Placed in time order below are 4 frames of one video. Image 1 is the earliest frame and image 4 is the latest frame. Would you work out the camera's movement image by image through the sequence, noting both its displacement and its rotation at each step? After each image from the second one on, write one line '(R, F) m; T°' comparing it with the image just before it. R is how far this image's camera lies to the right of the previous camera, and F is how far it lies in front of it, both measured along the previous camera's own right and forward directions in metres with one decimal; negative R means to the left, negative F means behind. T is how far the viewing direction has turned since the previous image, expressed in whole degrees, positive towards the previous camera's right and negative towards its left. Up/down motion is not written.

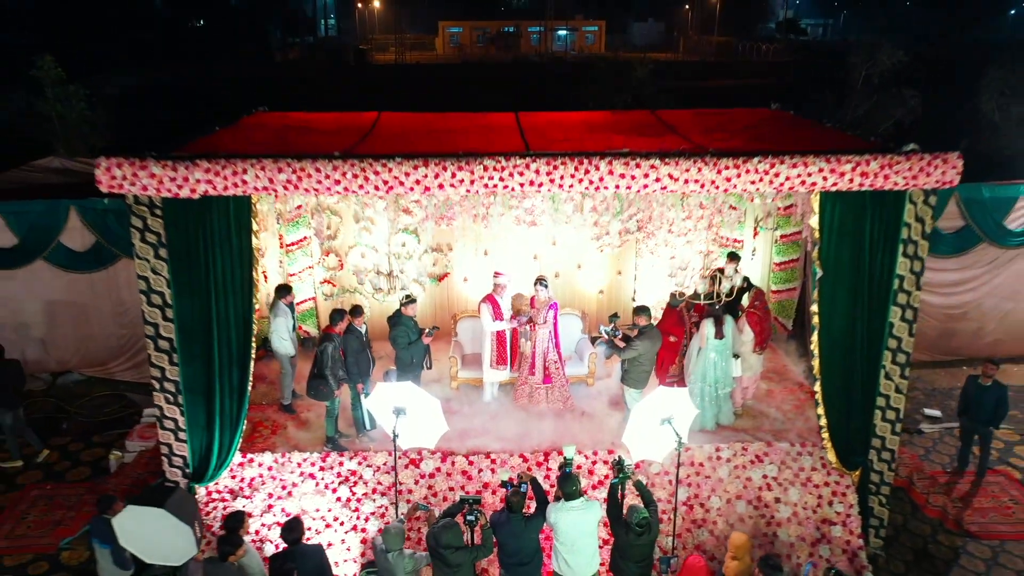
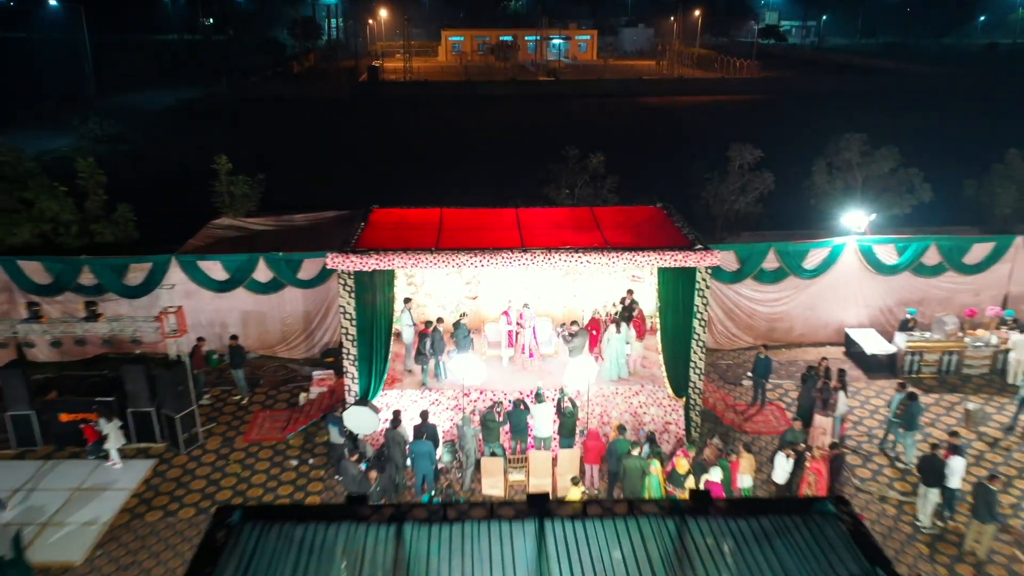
(-0.1, -5.0) m; 0°
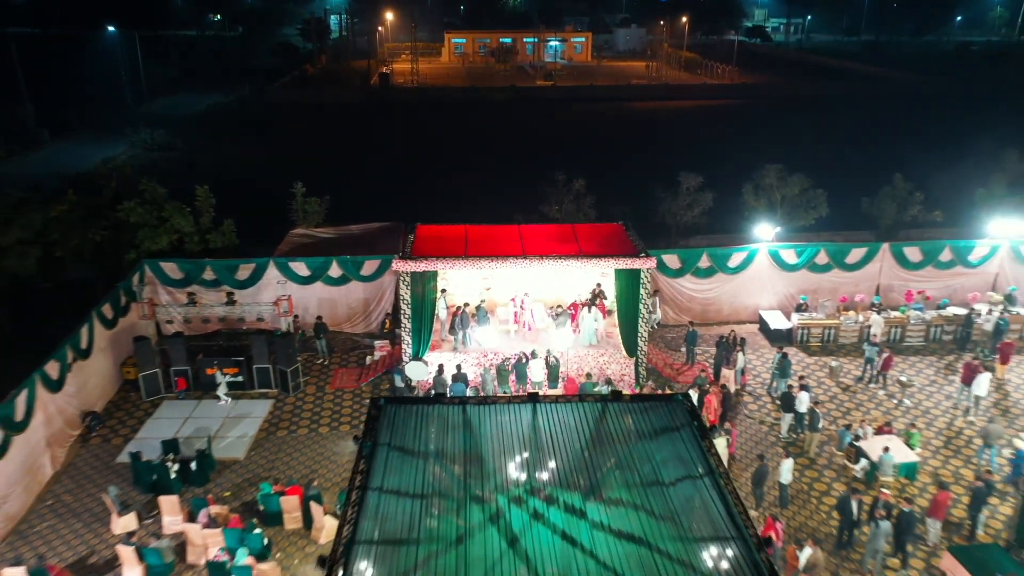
(-0.1, -4.5) m; 0°
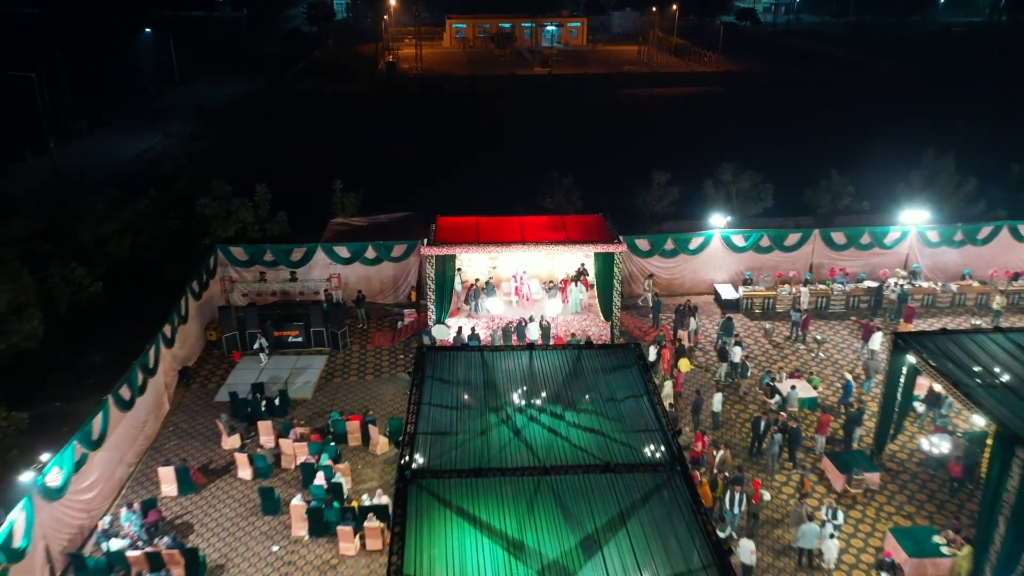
(-0.1, -3.9) m; 0°
